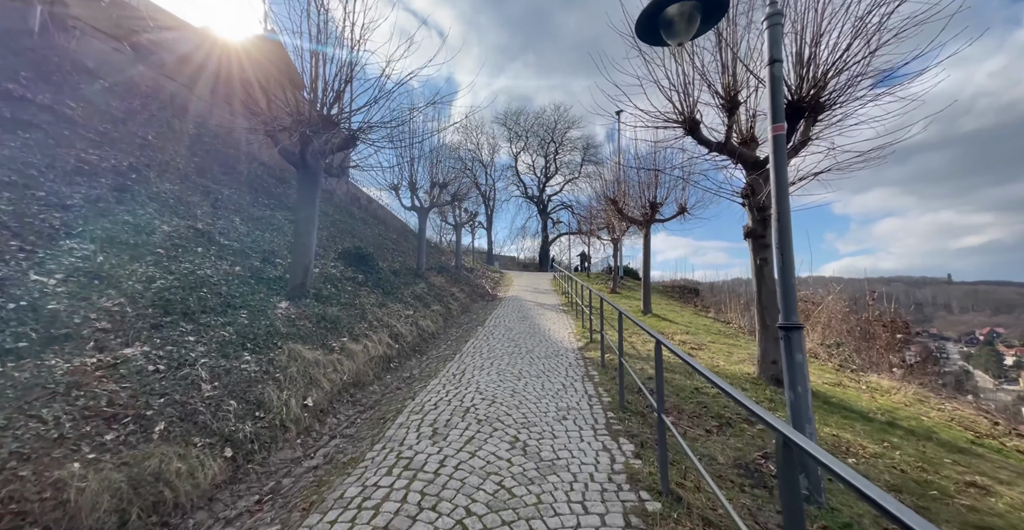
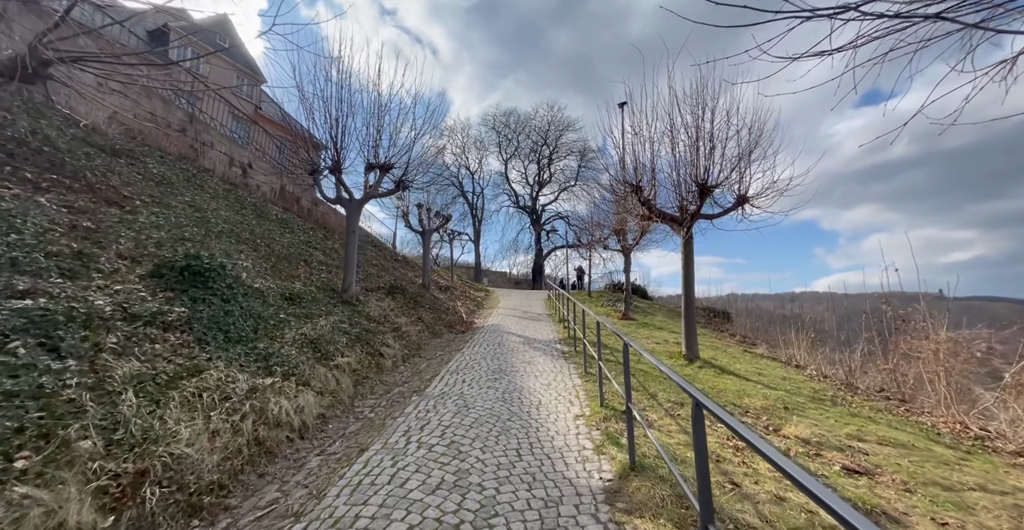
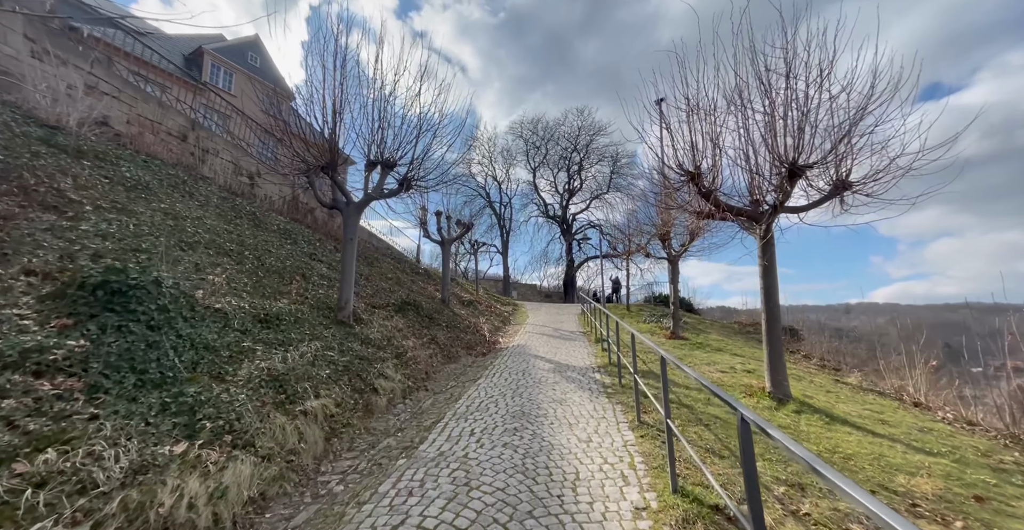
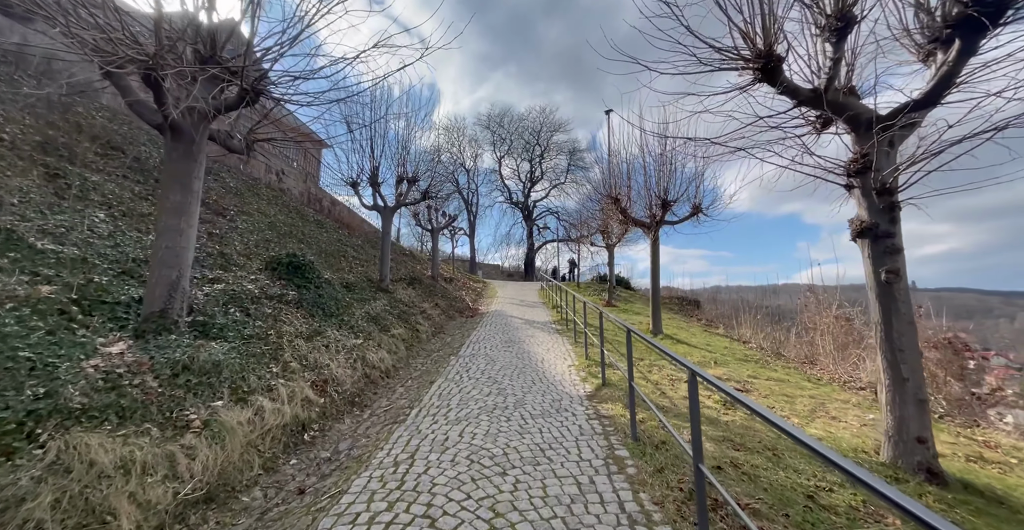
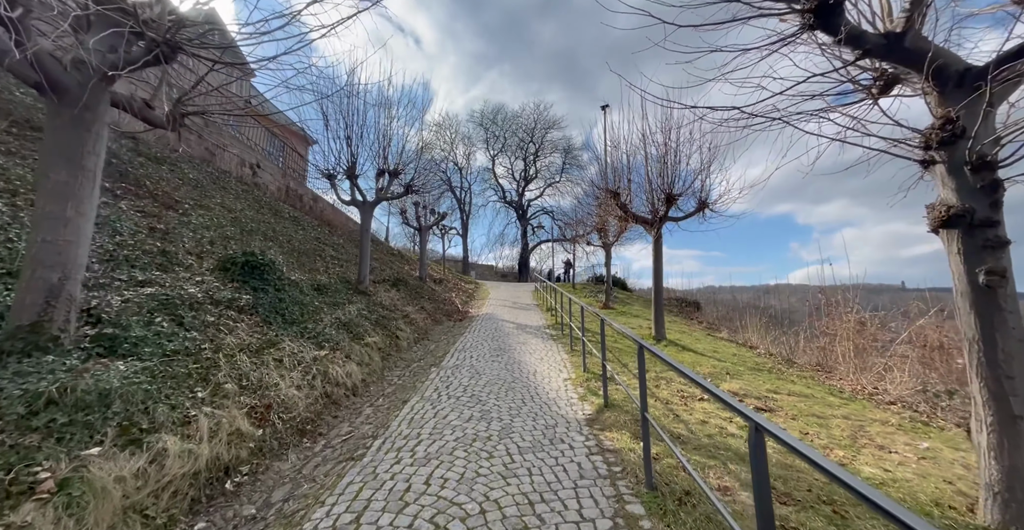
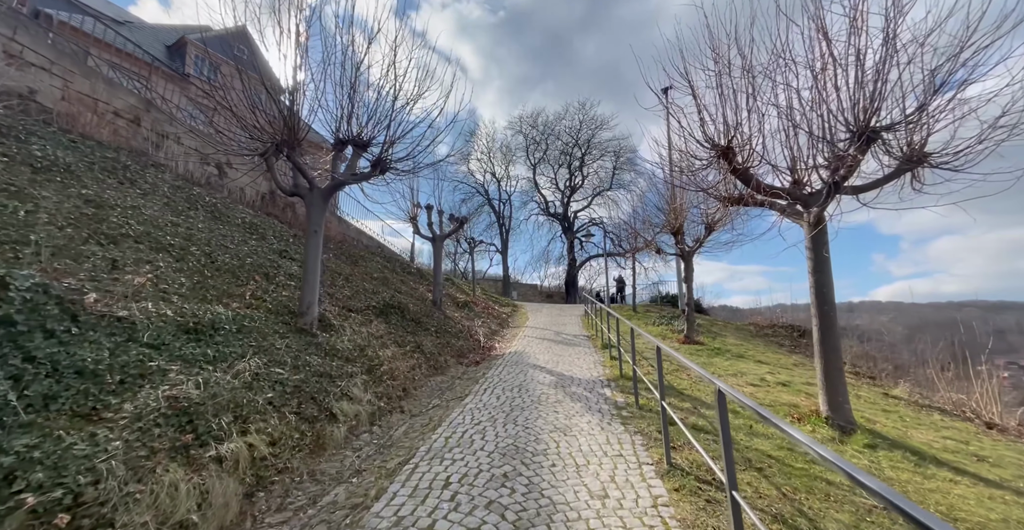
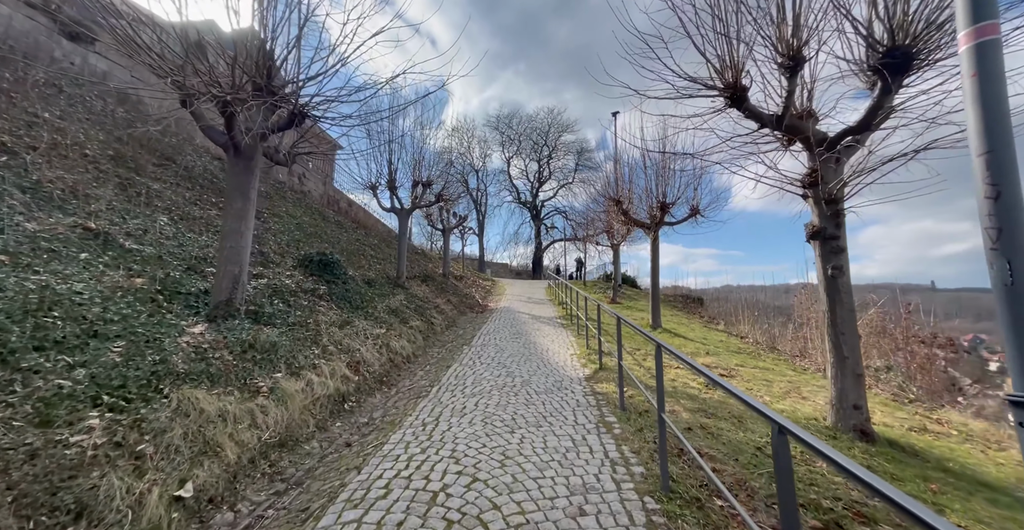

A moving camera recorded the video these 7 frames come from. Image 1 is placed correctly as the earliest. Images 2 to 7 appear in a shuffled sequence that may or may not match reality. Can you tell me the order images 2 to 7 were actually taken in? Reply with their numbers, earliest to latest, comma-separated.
7, 4, 5, 2, 3, 6
